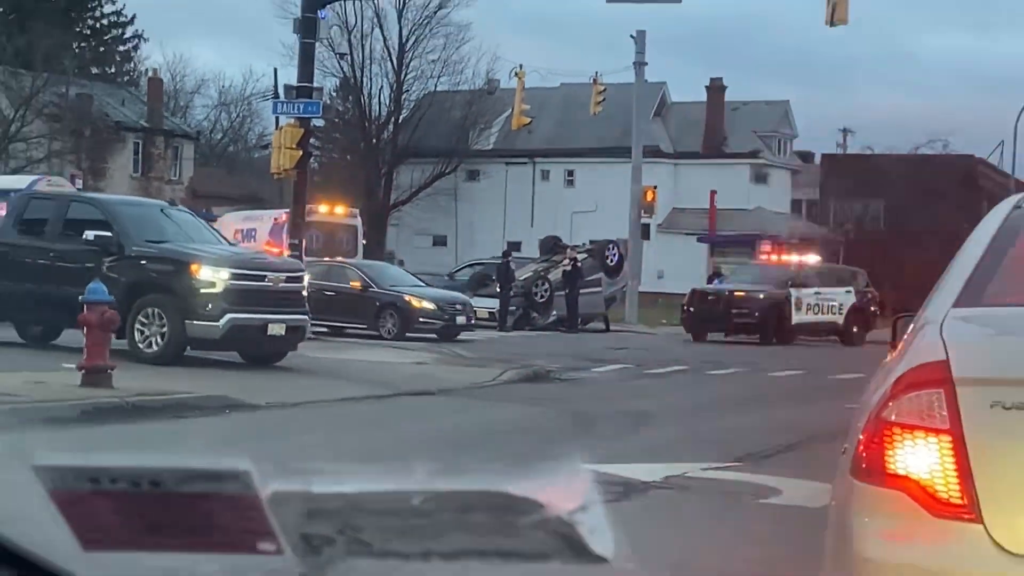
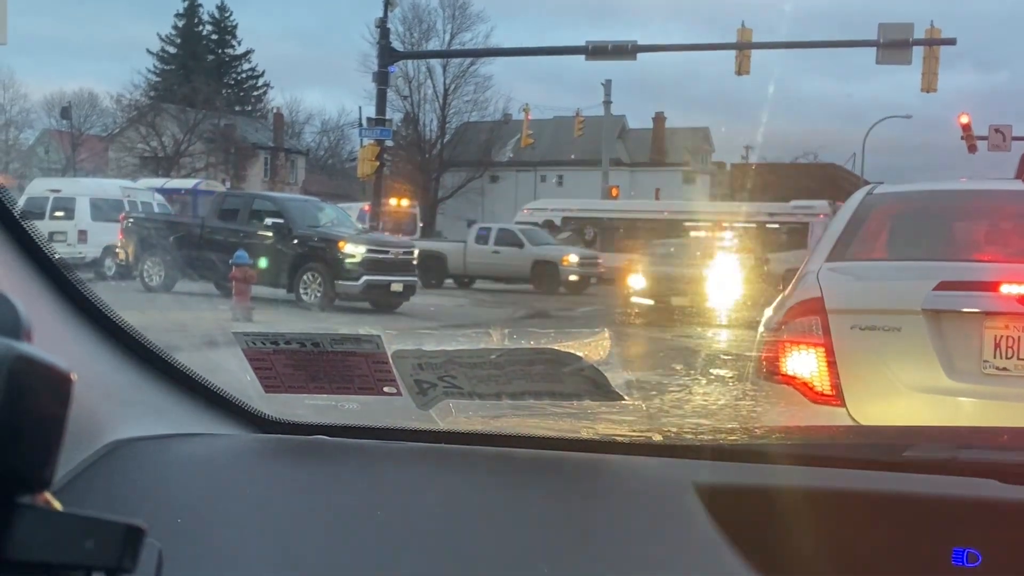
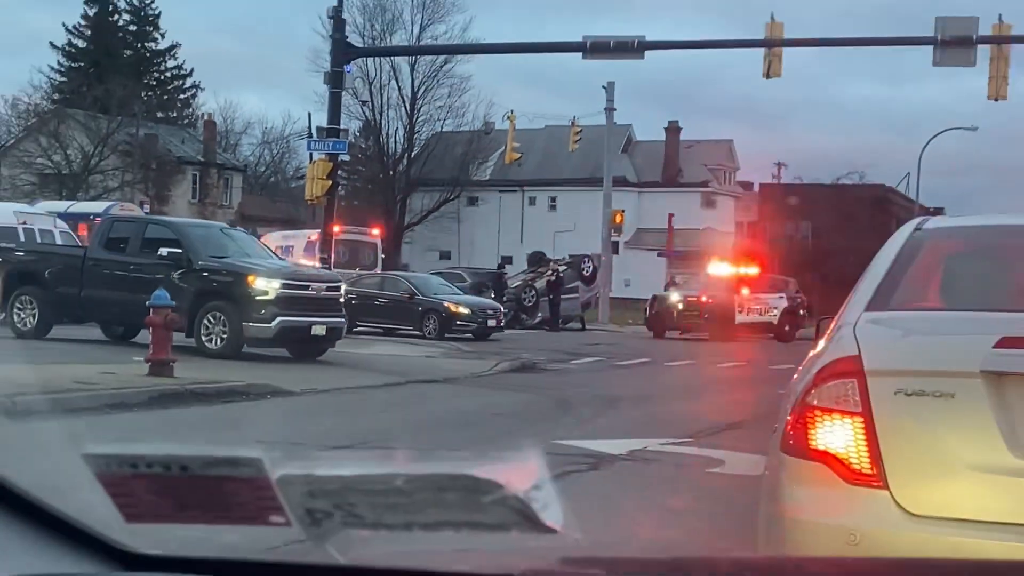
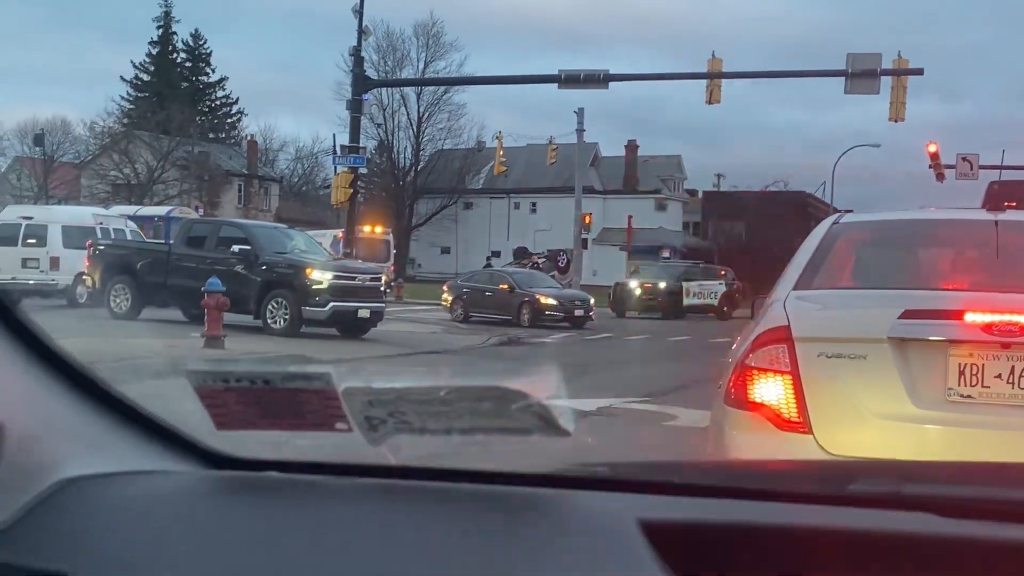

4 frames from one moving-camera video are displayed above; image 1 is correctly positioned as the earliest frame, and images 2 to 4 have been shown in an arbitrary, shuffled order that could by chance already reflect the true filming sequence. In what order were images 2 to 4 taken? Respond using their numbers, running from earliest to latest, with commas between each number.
3, 4, 2
